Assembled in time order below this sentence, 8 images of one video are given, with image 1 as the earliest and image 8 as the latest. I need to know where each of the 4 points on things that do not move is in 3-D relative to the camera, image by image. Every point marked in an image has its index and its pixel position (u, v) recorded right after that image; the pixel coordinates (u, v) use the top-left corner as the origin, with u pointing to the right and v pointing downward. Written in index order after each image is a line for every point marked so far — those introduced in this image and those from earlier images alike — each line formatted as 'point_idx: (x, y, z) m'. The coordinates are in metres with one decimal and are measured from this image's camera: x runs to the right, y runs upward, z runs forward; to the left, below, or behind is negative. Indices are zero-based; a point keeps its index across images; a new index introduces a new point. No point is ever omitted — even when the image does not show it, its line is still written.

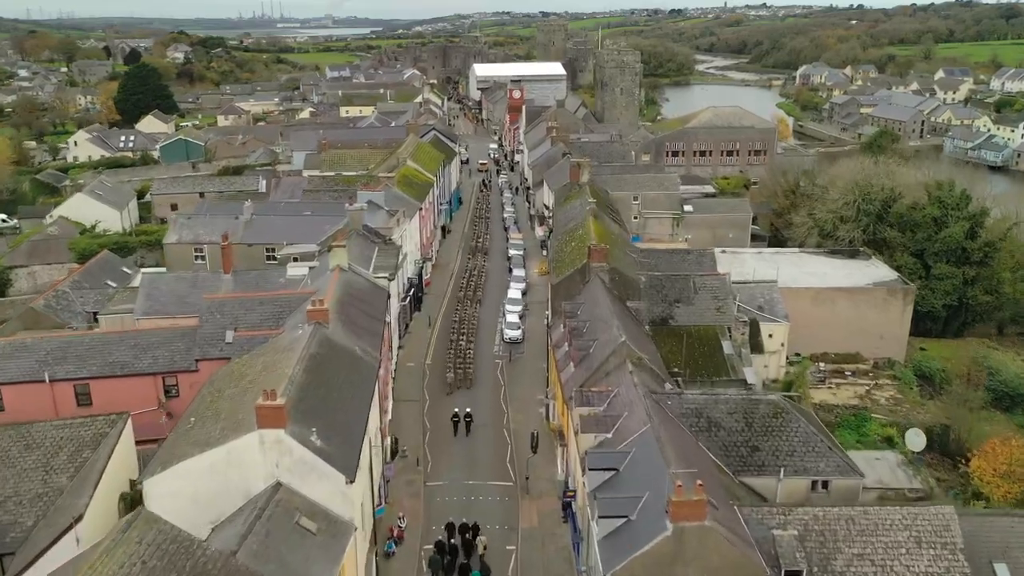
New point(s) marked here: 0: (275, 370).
0: (-5.6, -2.0, +19.7) m
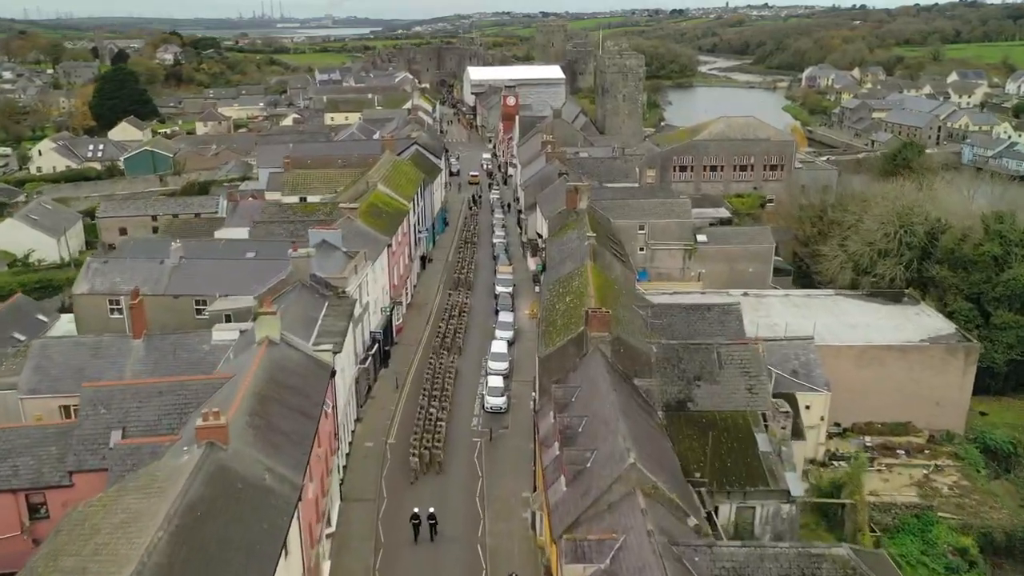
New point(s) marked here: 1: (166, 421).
0: (-6.3, -4.1, +13.6) m
1: (-8.3, -3.2, +19.9) m
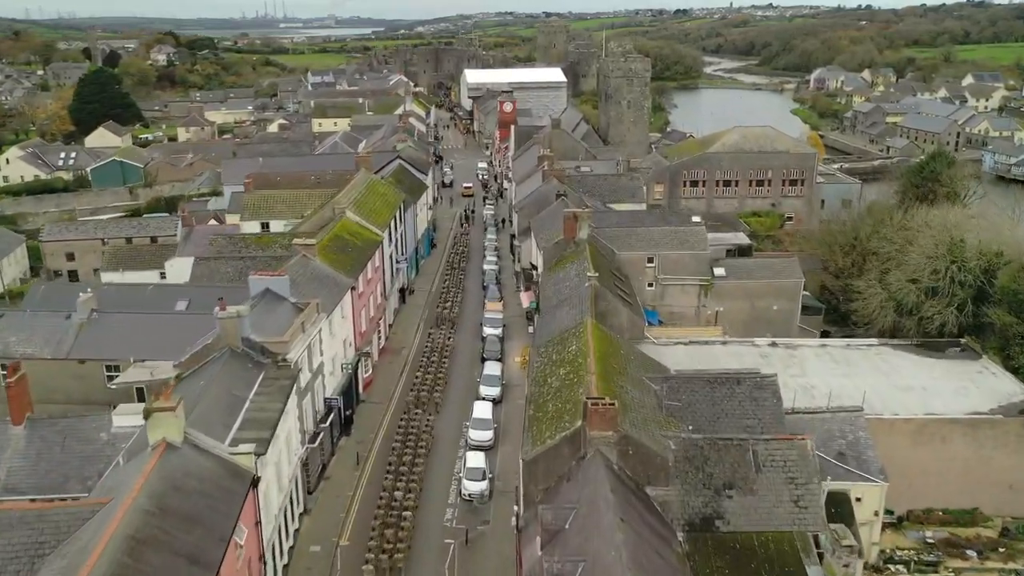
0: (-6.8, -5.8, +8.4) m
1: (-8.8, -4.9, +14.7) m
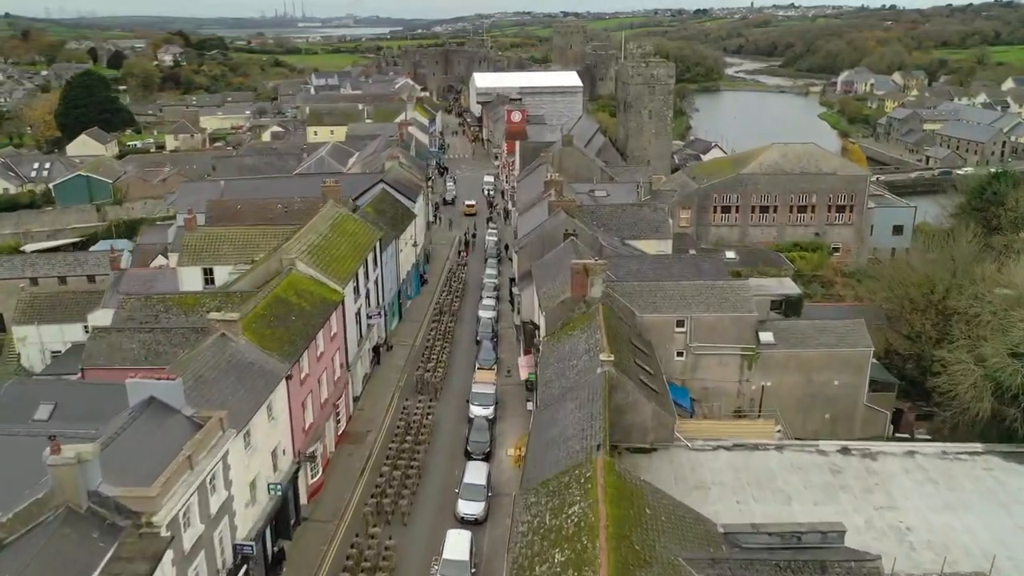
0: (-7.6, -8.1, +1.4) m
1: (-9.5, -7.2, +7.8) m
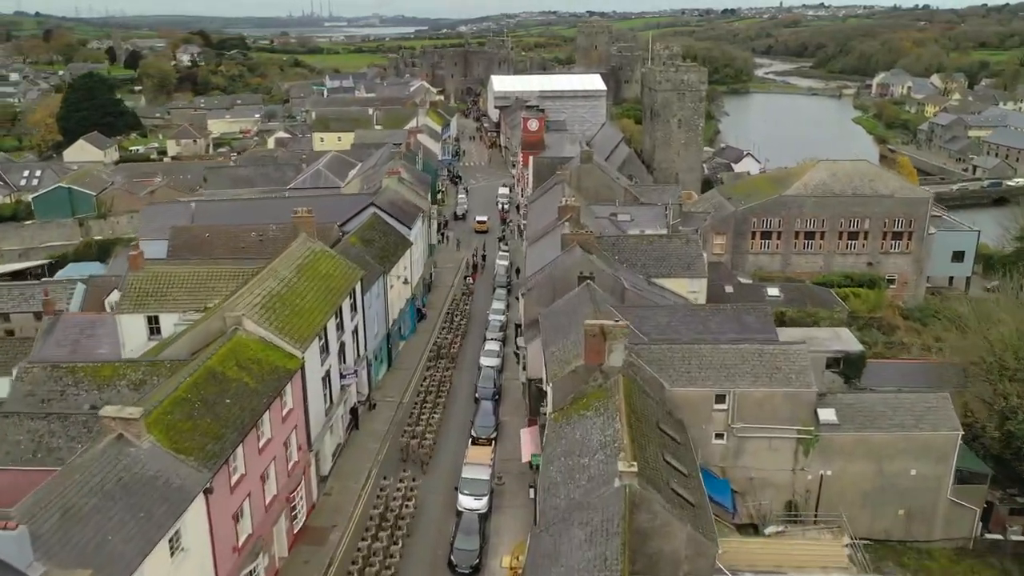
0: (-8.5, -9.8, -3.7) m
1: (-10.1, -8.9, +2.7) m
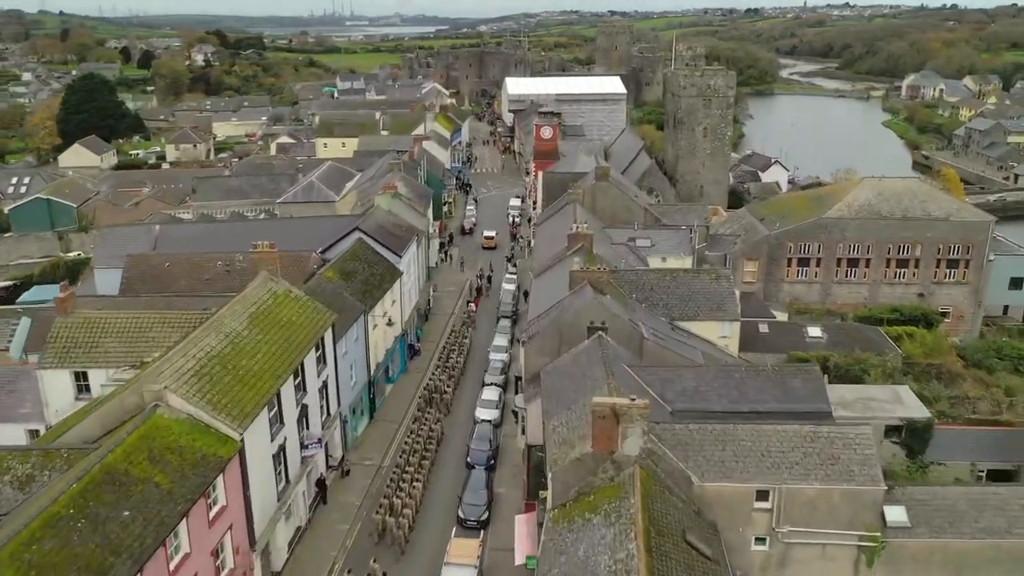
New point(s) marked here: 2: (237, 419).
0: (-9.3, -11.2, -7.9) m
1: (-10.9, -10.3, -1.5) m
2: (-6.0, -2.9, +18.1) m
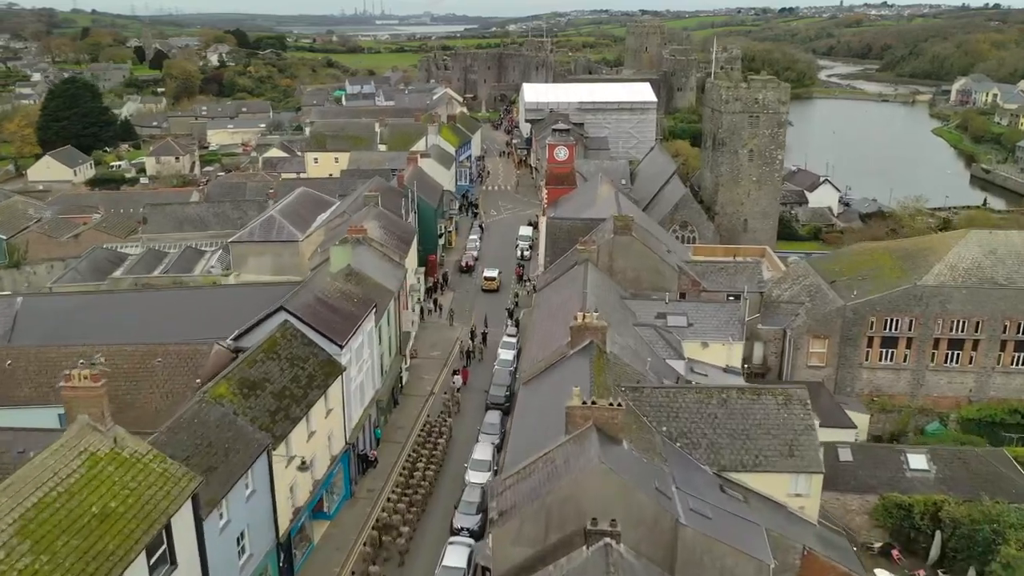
0: (-11.3, -14.1, -16.5) m
1: (-12.6, -13.1, -10.1) m
2: (-7.0, -5.8, +9.4) m
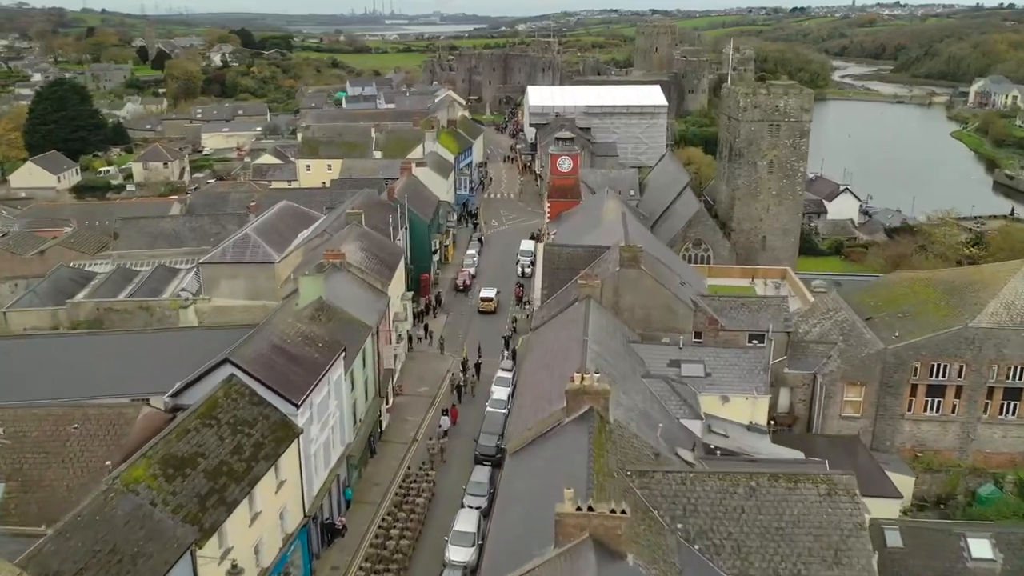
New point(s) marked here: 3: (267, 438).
0: (-12.1, -15.3, -20.0) m
1: (-13.4, -14.3, -13.6) m
2: (-7.6, -6.9, +5.9) m
3: (-5.7, -3.4, +19.3) m
